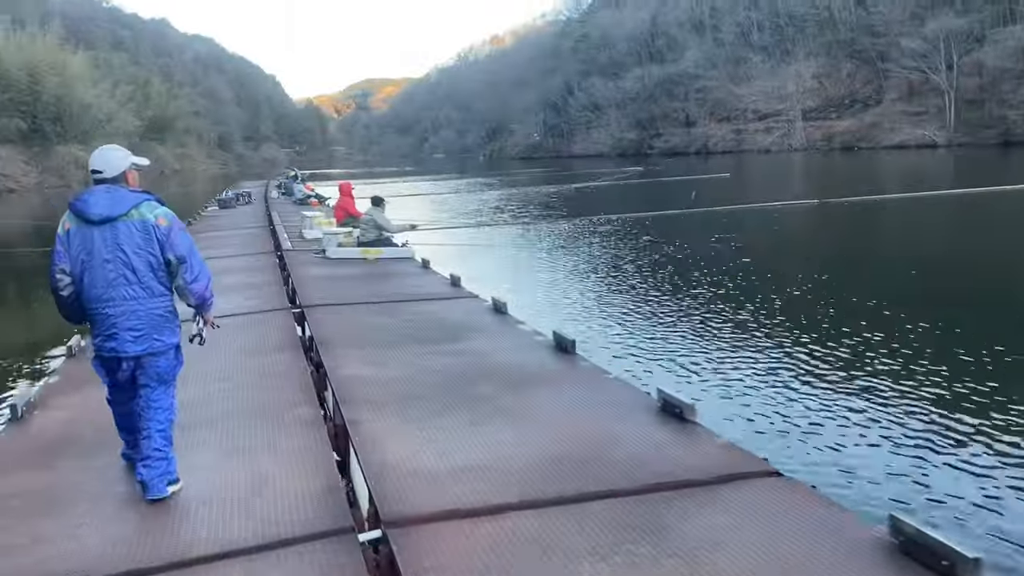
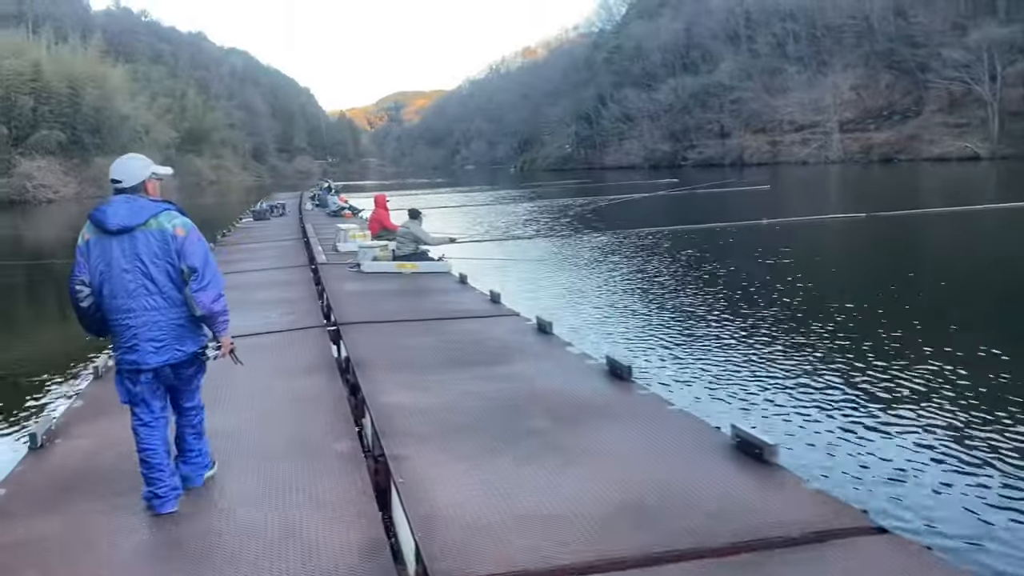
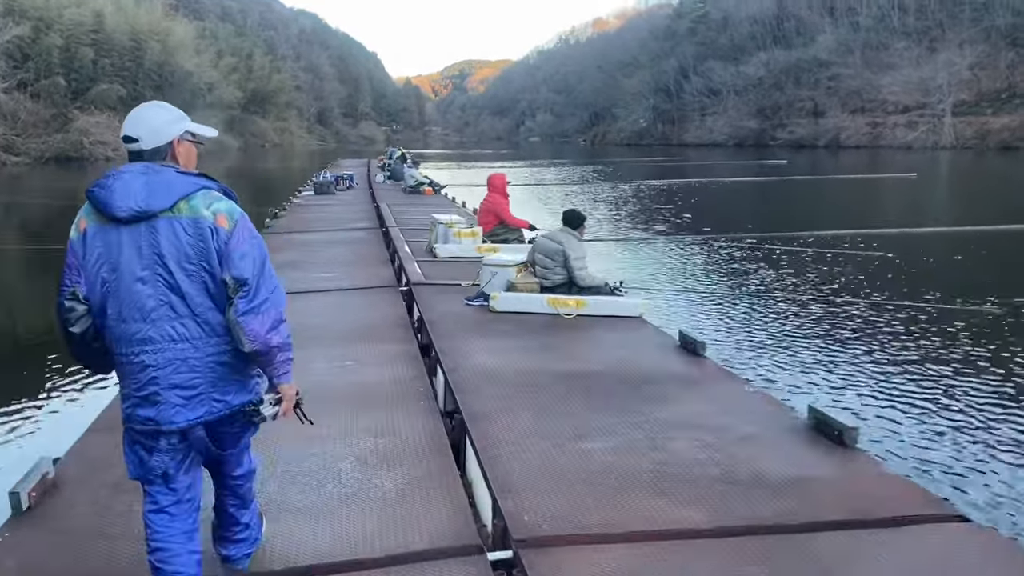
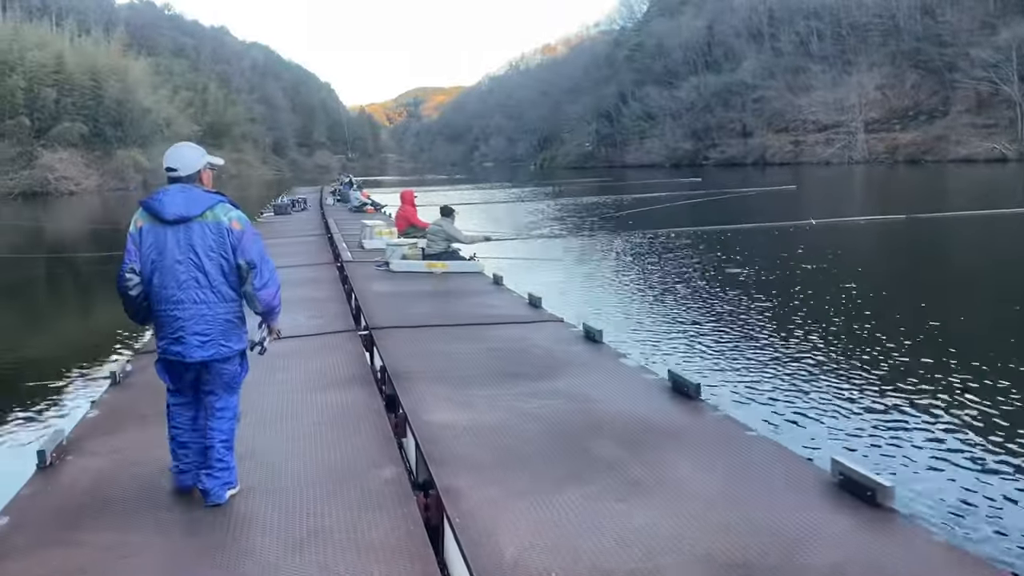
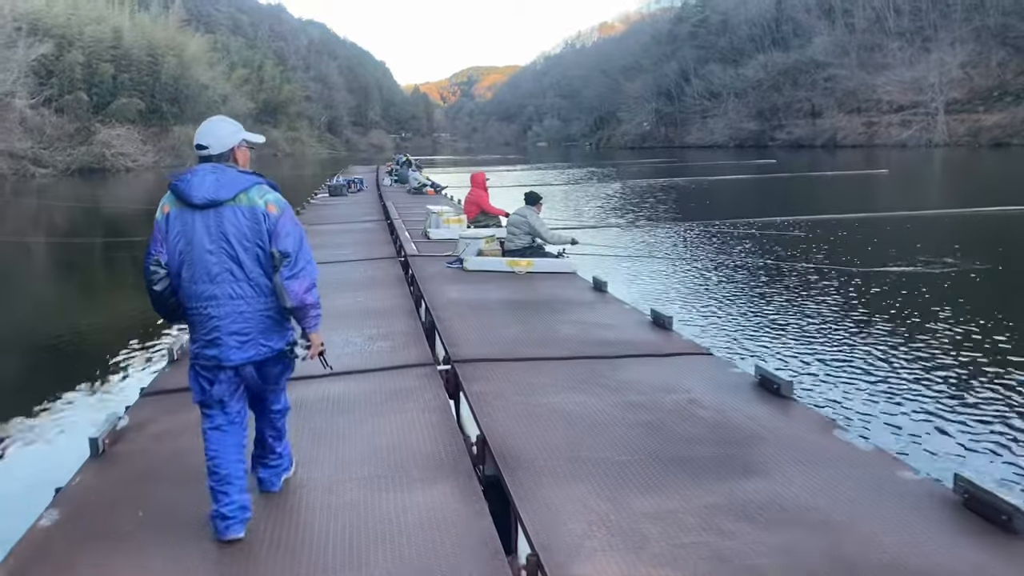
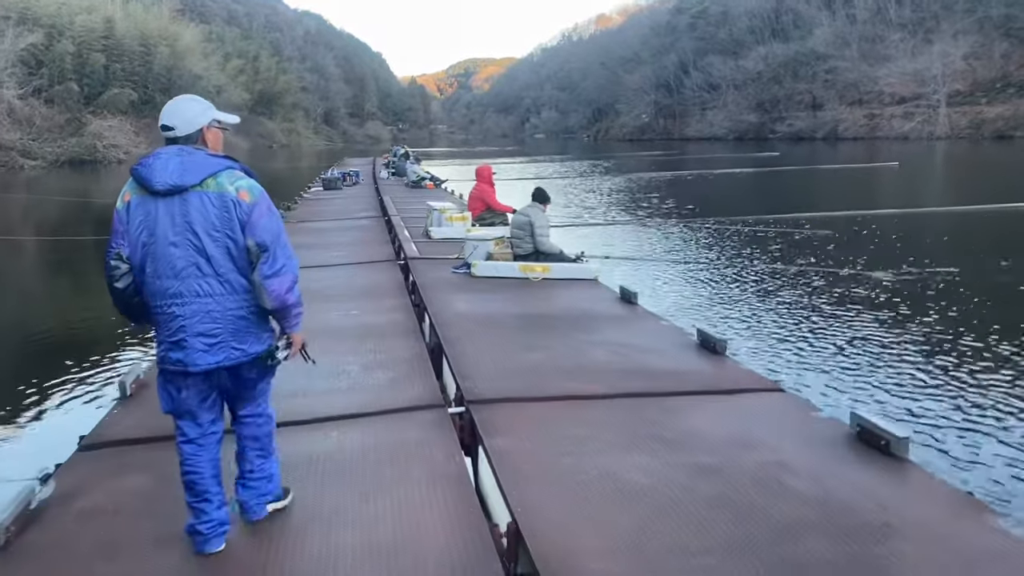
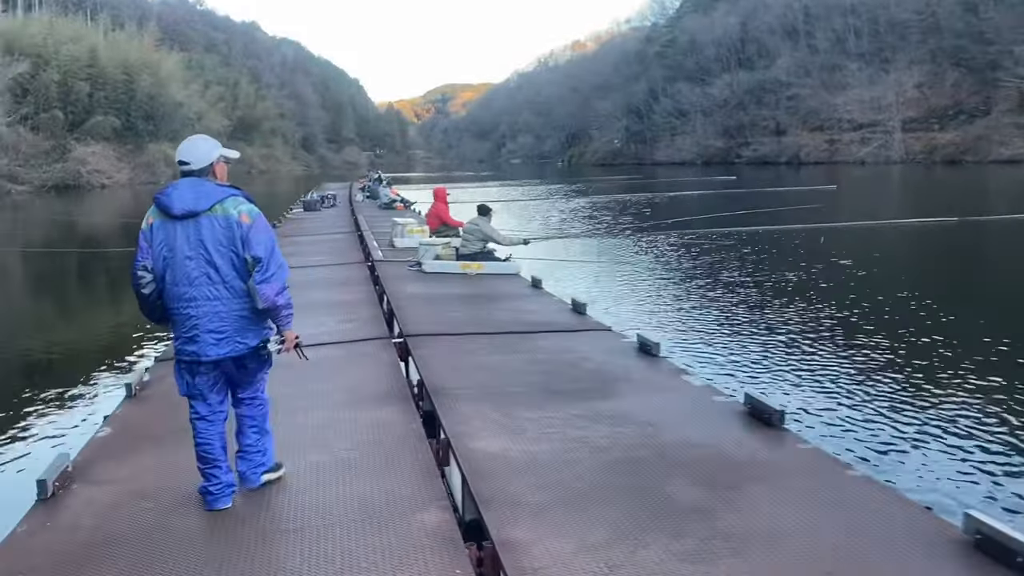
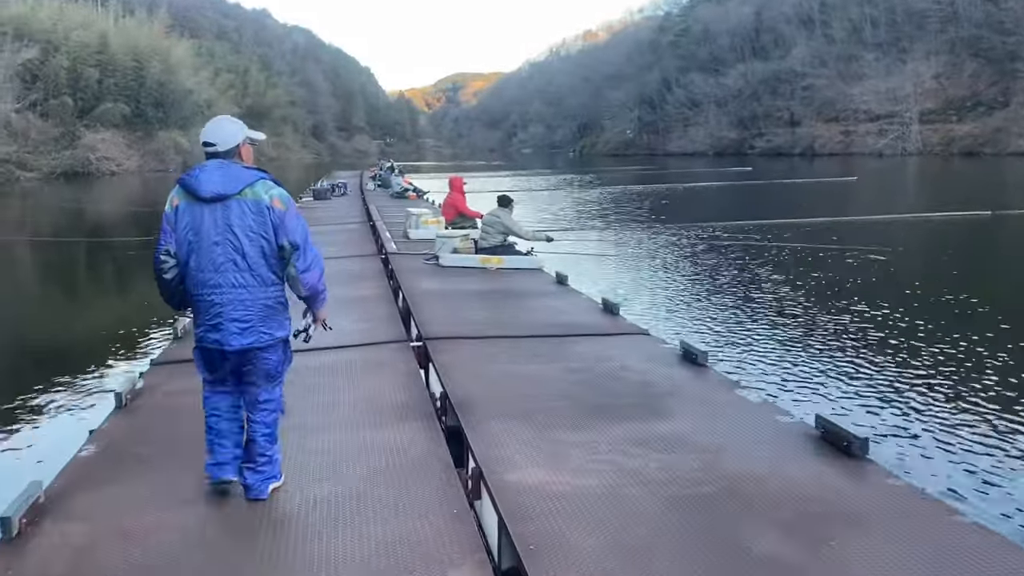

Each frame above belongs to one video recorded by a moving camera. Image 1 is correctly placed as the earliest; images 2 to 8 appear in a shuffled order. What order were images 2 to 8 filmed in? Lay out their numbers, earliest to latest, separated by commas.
2, 4, 7, 8, 5, 6, 3
